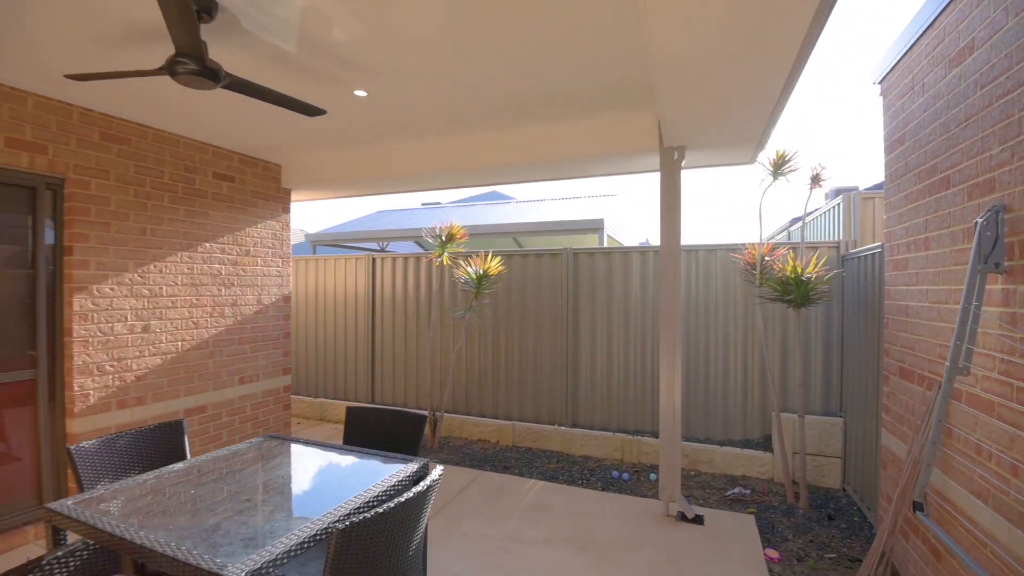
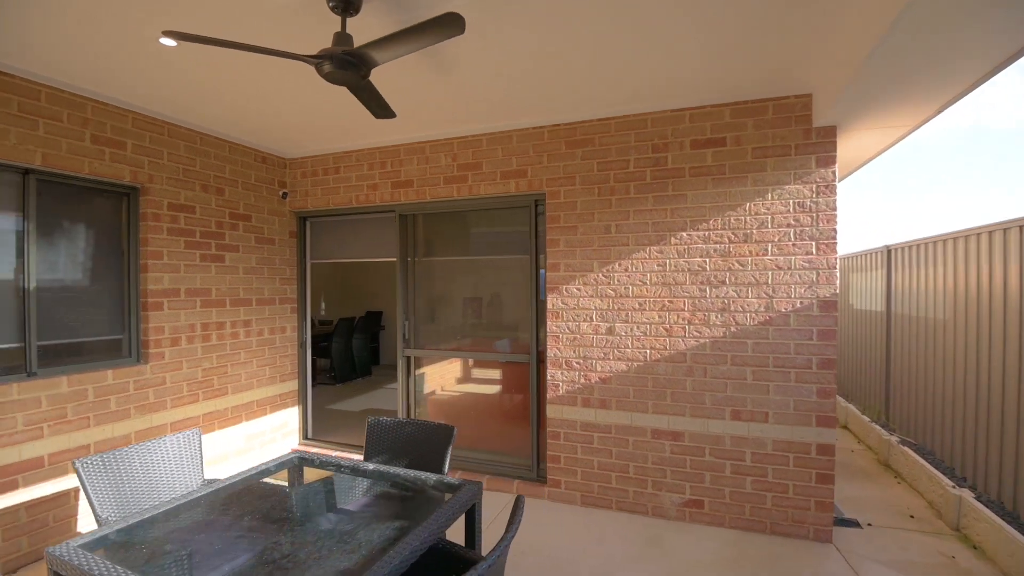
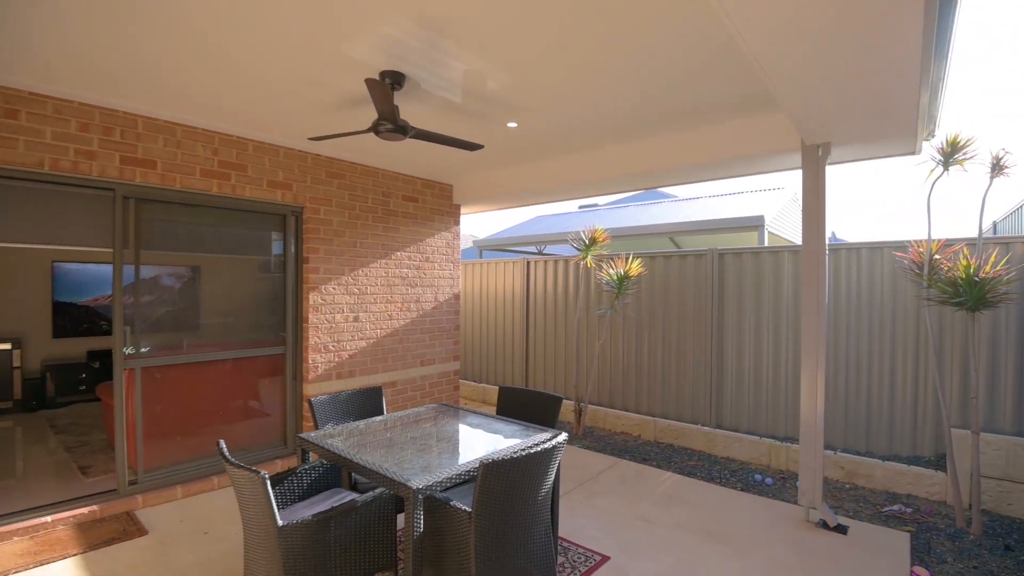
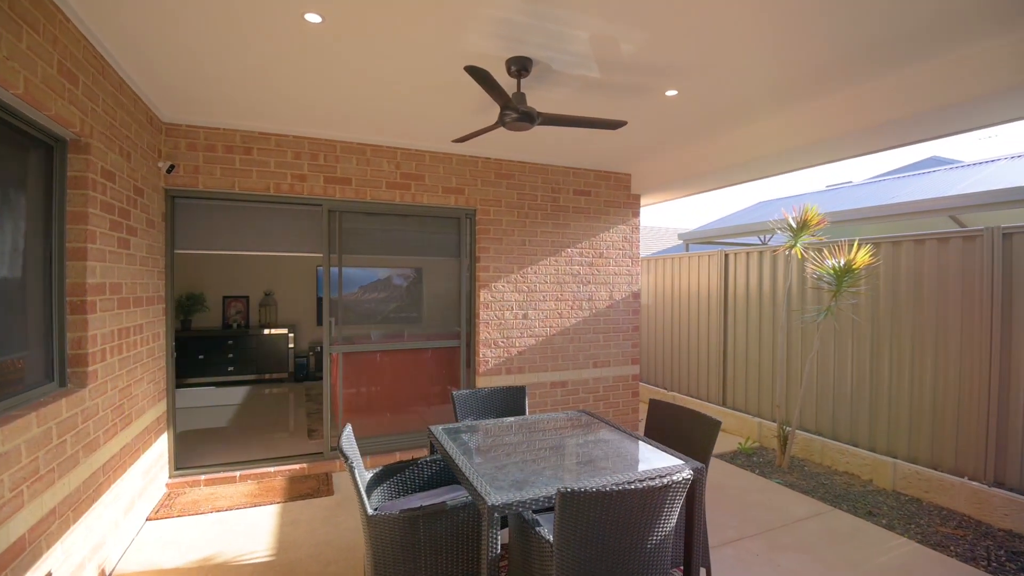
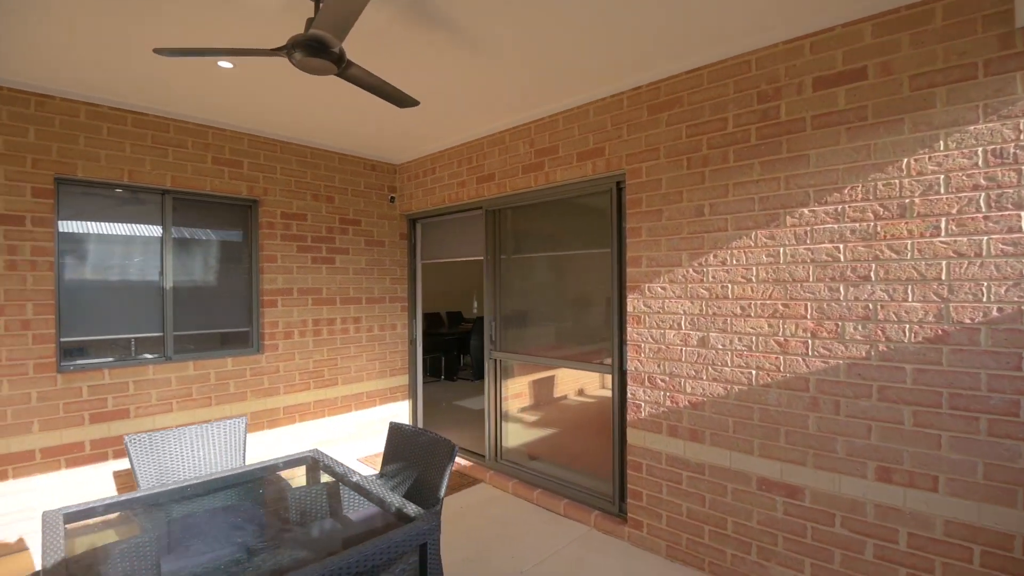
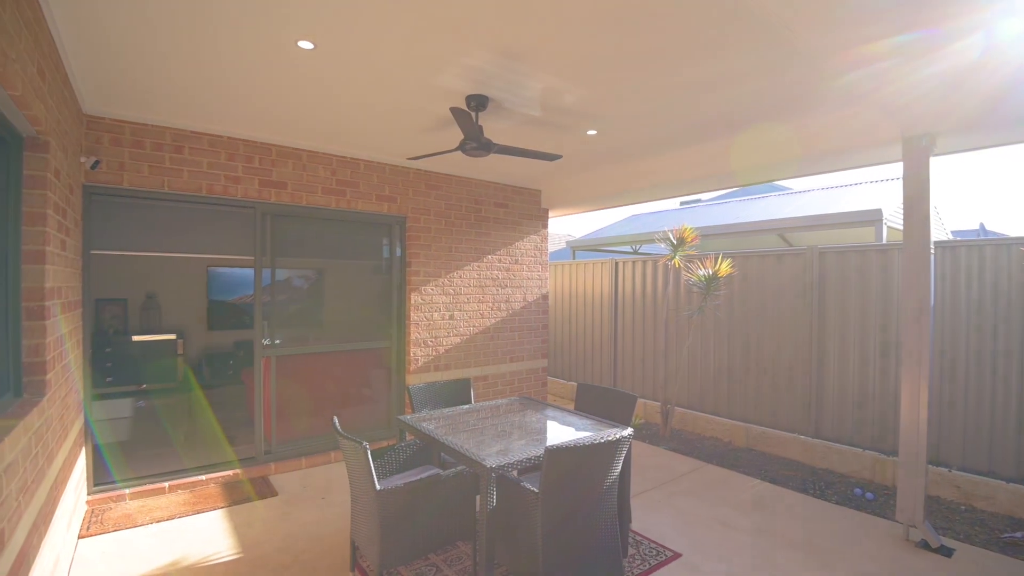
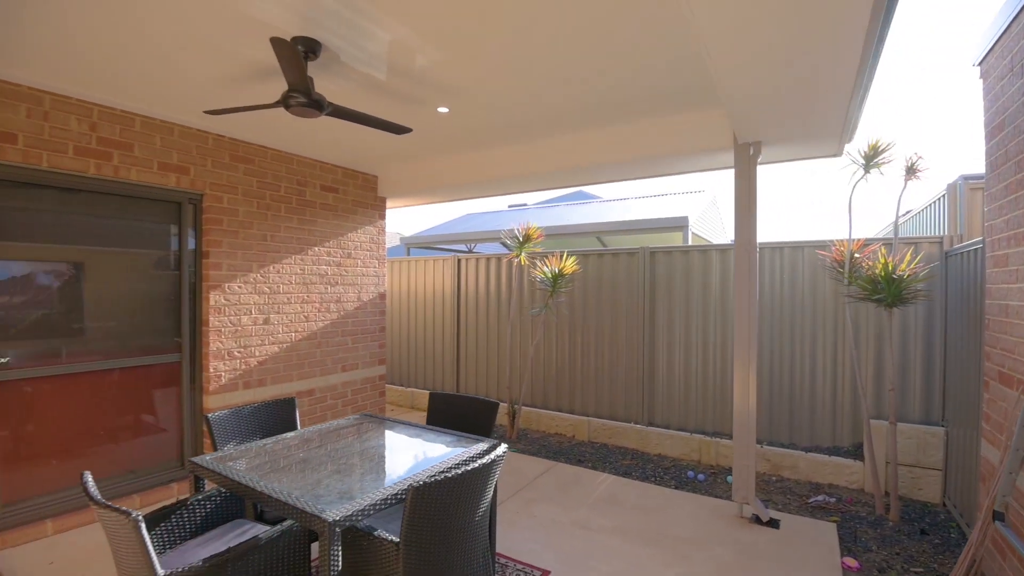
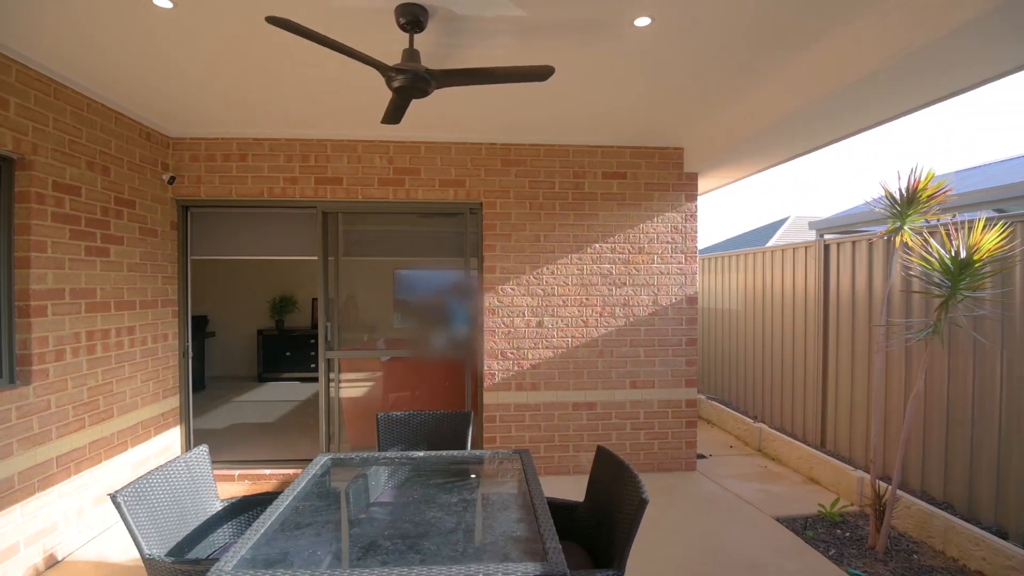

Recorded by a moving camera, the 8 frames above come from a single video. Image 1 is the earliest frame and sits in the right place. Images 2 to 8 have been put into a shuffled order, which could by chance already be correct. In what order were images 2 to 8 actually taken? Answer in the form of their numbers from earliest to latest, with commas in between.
7, 3, 6, 4, 8, 2, 5
